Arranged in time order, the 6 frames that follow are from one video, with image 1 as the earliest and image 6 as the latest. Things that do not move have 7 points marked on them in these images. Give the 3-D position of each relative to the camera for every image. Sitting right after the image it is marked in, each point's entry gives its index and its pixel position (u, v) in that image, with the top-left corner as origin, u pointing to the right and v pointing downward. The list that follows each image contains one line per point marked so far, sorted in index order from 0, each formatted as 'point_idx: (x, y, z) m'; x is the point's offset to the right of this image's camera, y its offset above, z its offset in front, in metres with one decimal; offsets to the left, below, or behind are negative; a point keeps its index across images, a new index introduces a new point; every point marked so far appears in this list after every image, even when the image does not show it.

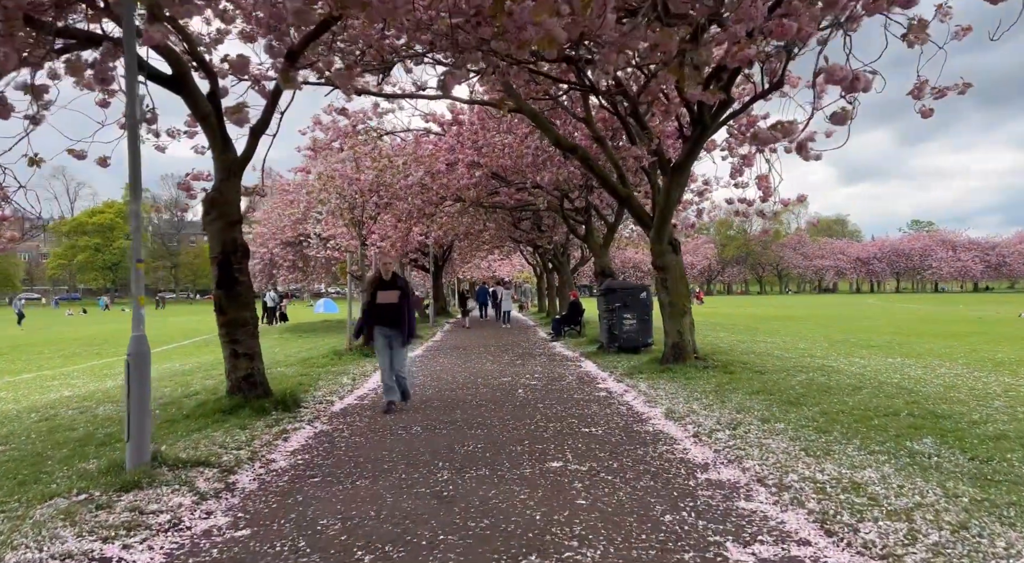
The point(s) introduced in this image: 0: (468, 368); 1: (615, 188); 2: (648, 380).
0: (-0.8, -1.7, +13.1) m
1: (+1.8, +1.6, +12.1) m
2: (+2.2, -1.6, +10.8) m
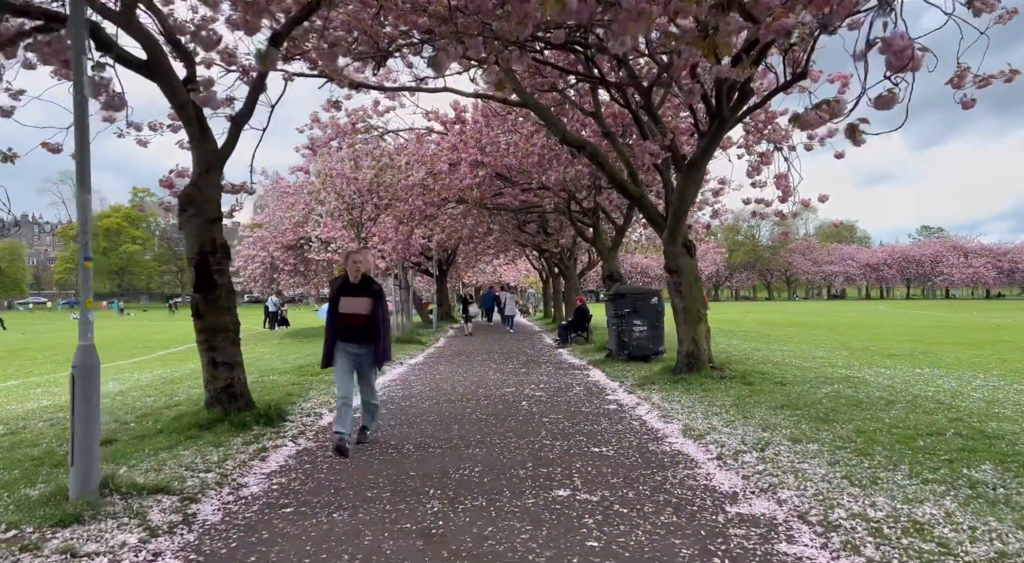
0: (-0.7, -1.7, +12.4) m
1: (+1.9, +1.6, +11.4) m
2: (+2.2, -1.6, +10.1) m
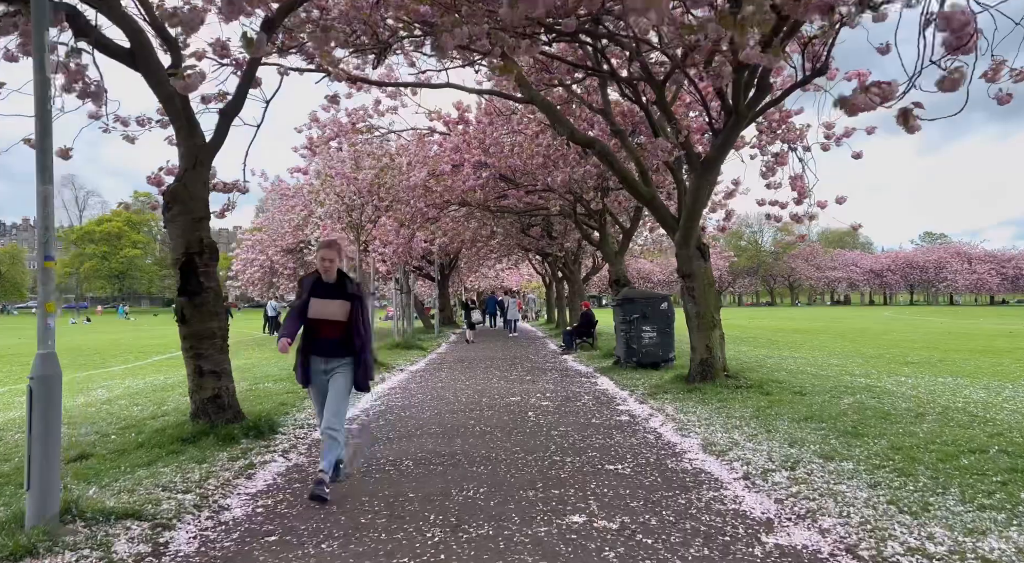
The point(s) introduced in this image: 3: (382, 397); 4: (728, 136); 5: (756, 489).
0: (-0.7, -1.8, +11.9) m
1: (+1.9, +1.5, +10.9) m
2: (+2.3, -1.7, +9.6) m
3: (-2.0, -1.8, +10.8) m
4: (+3.1, +2.1, +9.9) m
5: (+1.9, -1.6, +5.3) m
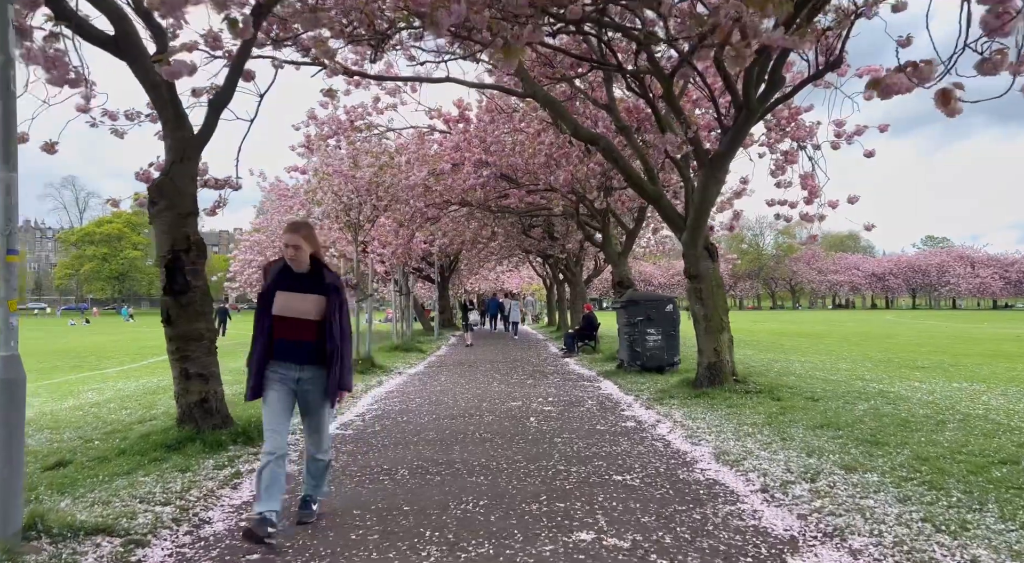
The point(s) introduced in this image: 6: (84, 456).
0: (-0.6, -1.8, +11.6) m
1: (+2.0, +1.5, +10.6) m
2: (+2.3, -1.7, +9.2) m
3: (-2.0, -1.8, +10.5) m
4: (+3.1, +2.1, +9.6) m
5: (+1.9, -1.6, +5.0) m
6: (-4.1, -1.7, +6.6) m
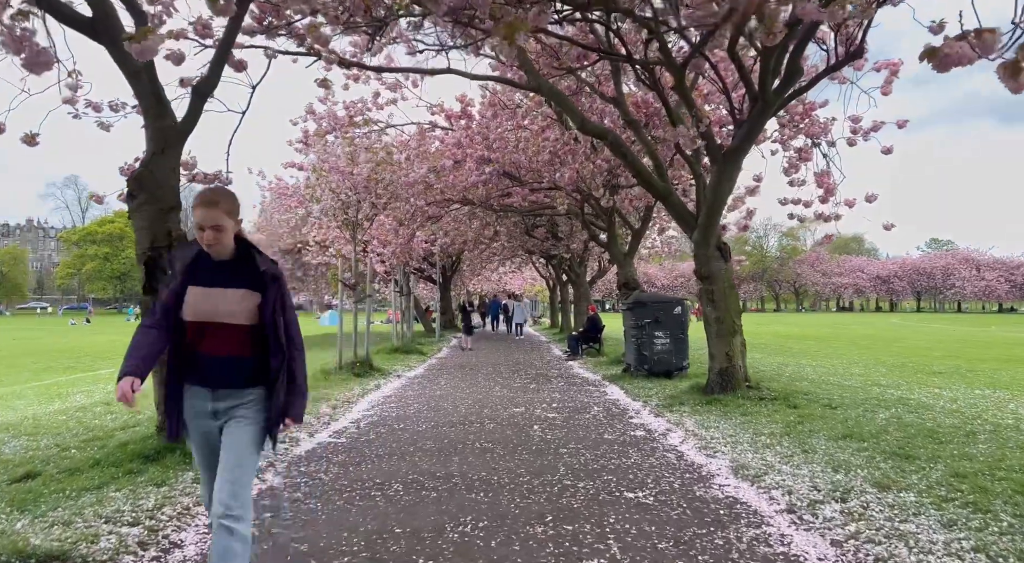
0: (-0.6, -1.8, +11.1) m
1: (+2.0, +1.5, +10.1) m
2: (+2.3, -1.7, +8.8) m
3: (-2.0, -1.8, +10.0) m
4: (+3.2, +2.1, +9.1) m
5: (+1.9, -1.6, +4.5) m
6: (-4.0, -1.6, +6.1) m
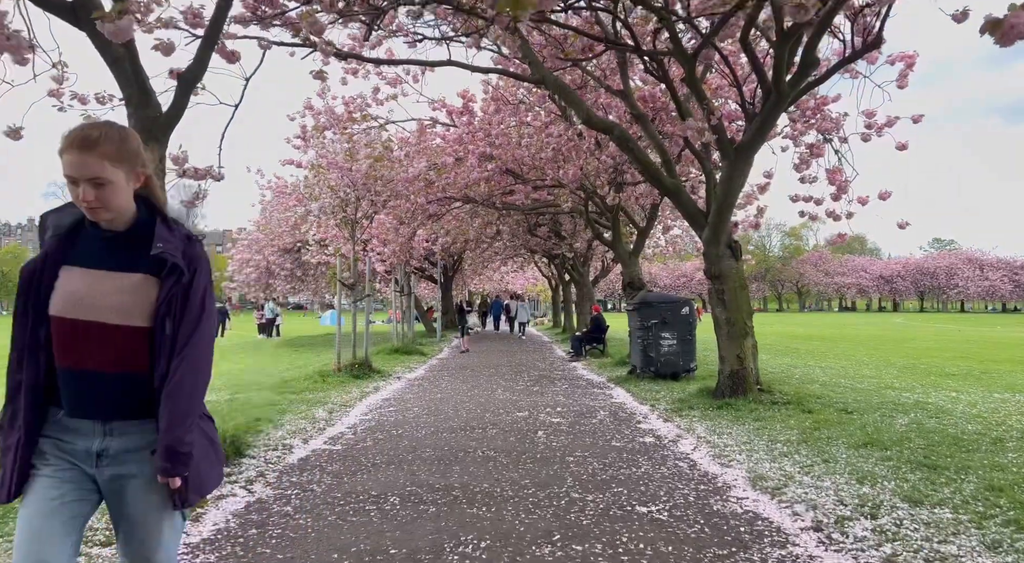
0: (-0.6, -1.8, +10.8) m
1: (+2.1, +1.5, +9.8) m
2: (+2.4, -1.7, +8.4) m
3: (-1.9, -1.8, +9.7) m
4: (+3.2, +2.1, +8.8) m
5: (+1.9, -1.6, +4.1) m
6: (-4.0, -1.6, +5.8) m
